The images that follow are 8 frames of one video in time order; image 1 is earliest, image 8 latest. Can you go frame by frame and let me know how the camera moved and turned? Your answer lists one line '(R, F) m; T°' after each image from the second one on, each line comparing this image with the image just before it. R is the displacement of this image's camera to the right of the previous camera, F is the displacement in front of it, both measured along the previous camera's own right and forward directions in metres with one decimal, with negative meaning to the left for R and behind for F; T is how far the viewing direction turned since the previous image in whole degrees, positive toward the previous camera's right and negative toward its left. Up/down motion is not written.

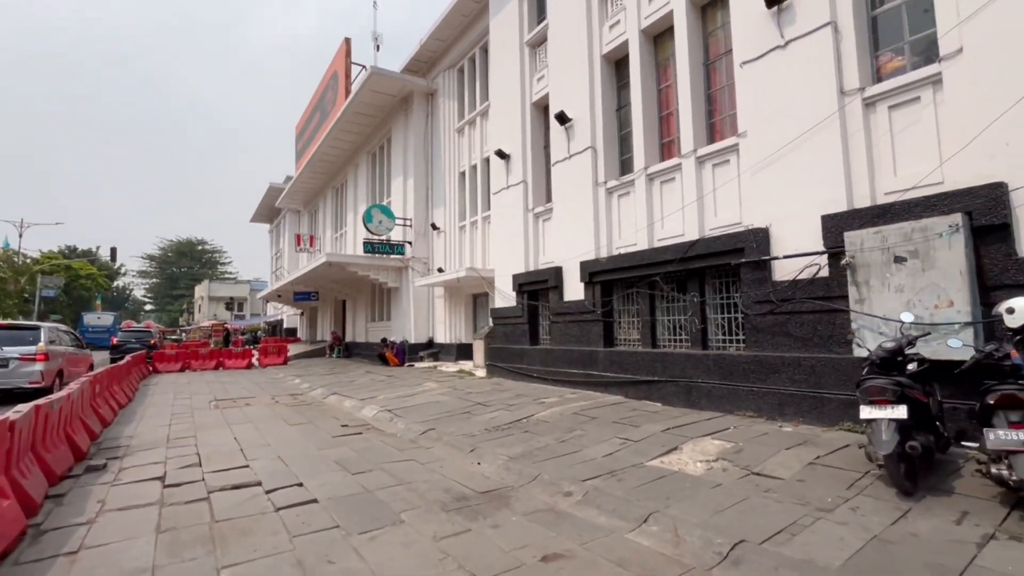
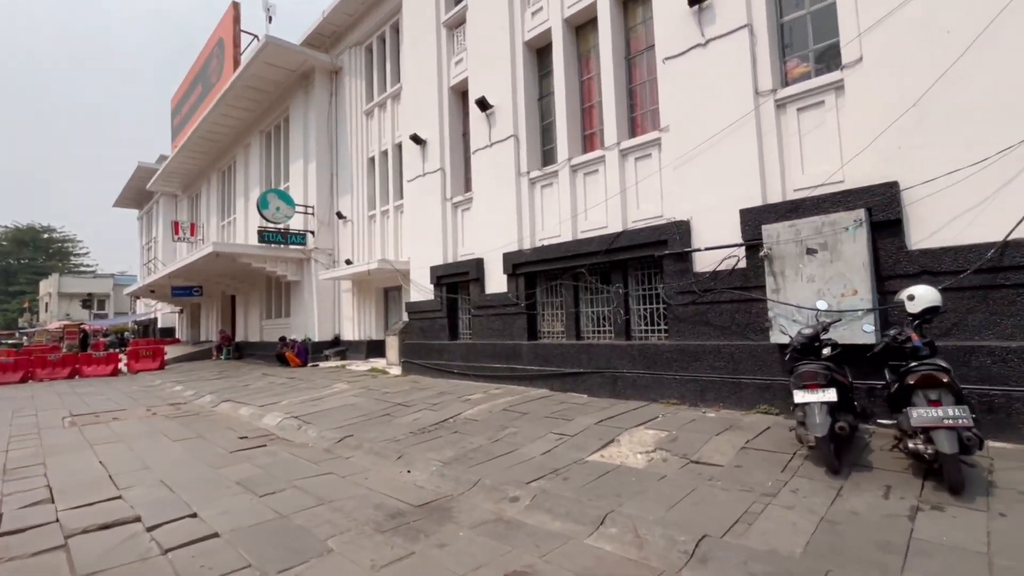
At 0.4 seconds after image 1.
(-0.3, +0.4) m; +11°
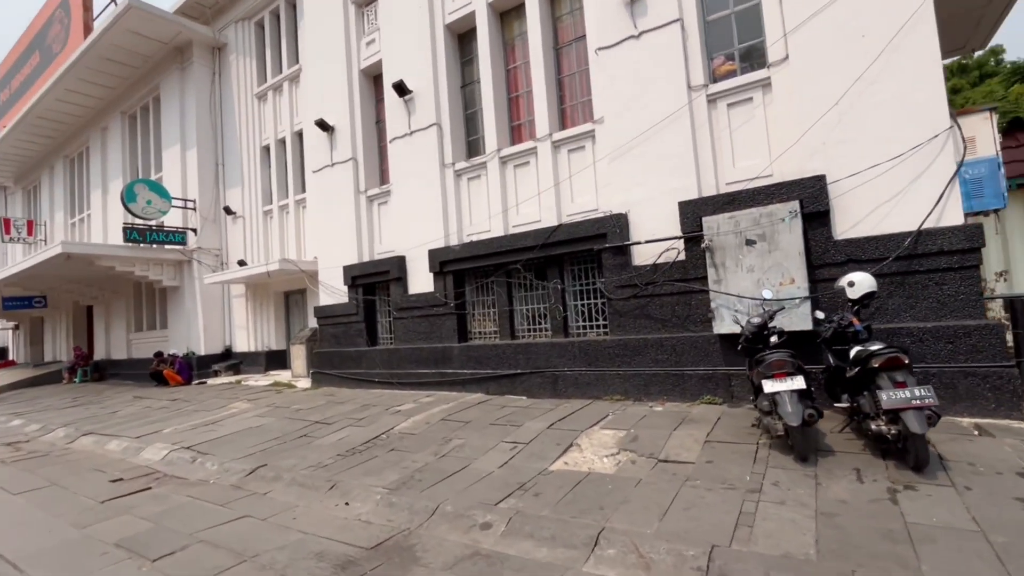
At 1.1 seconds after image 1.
(-0.4, +0.5) m; +11°
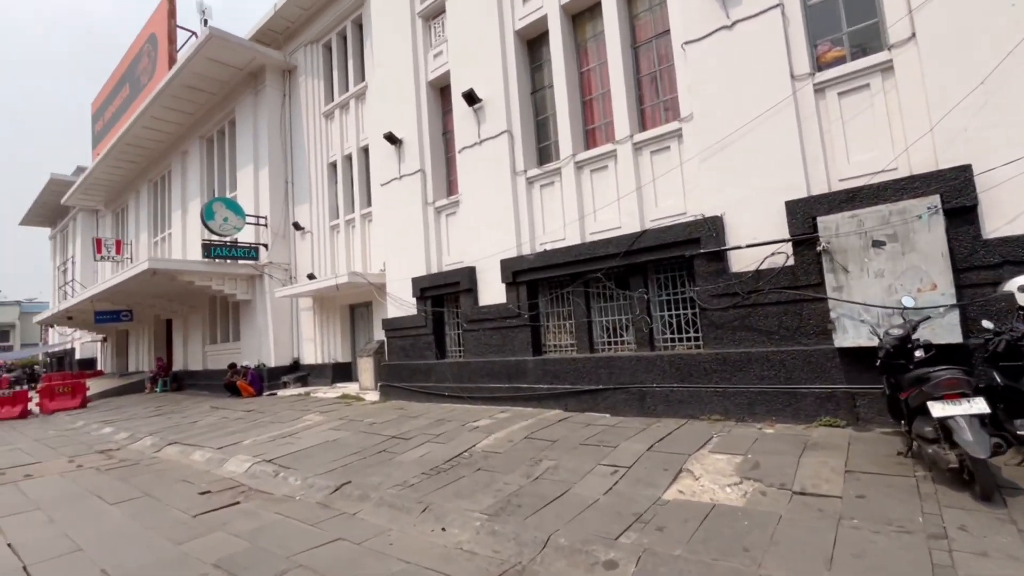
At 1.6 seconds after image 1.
(-0.5, +0.3) m; -5°
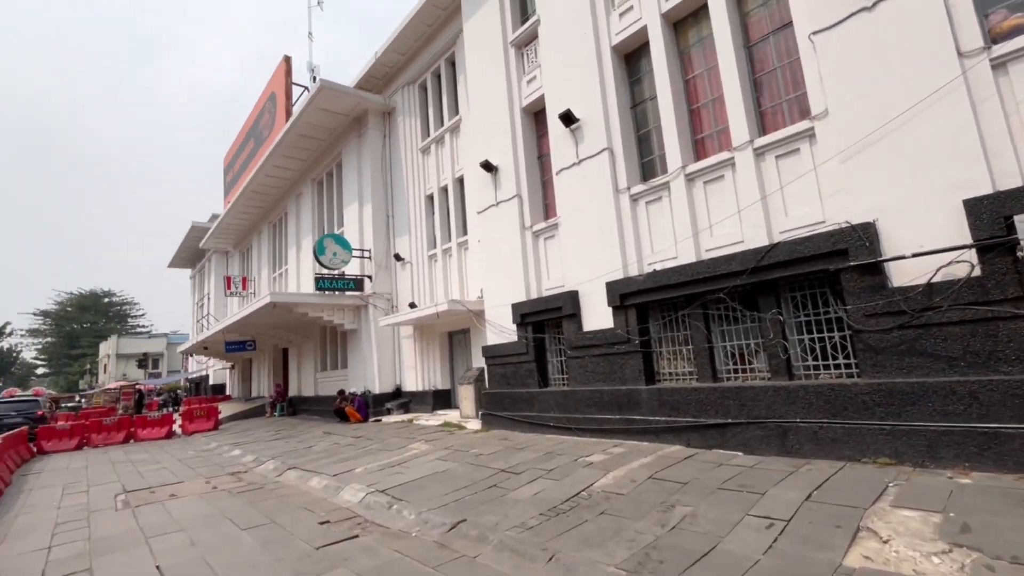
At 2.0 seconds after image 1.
(-0.3, +0.3) m; -10°
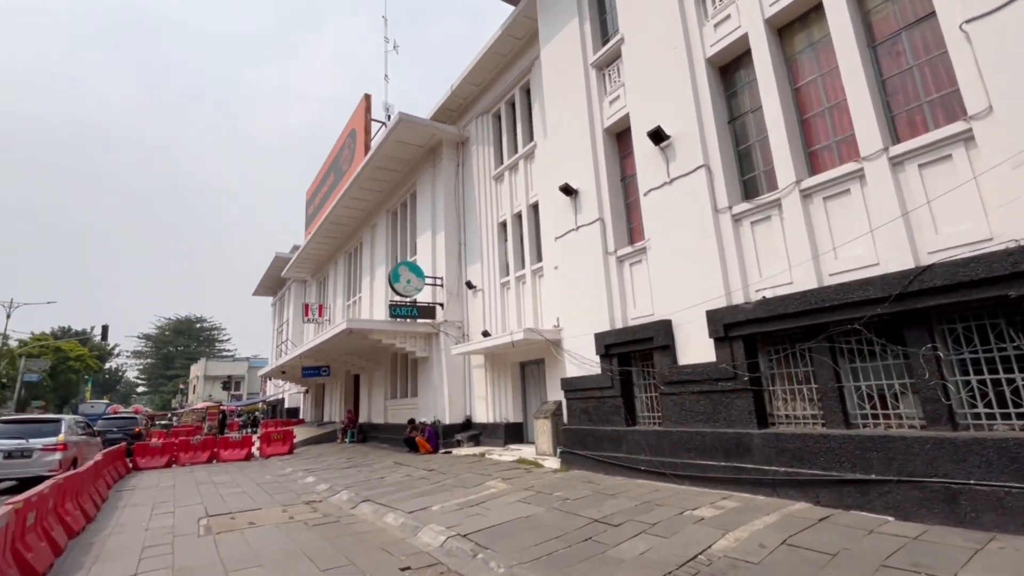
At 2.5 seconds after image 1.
(-0.4, +0.4) m; -7°
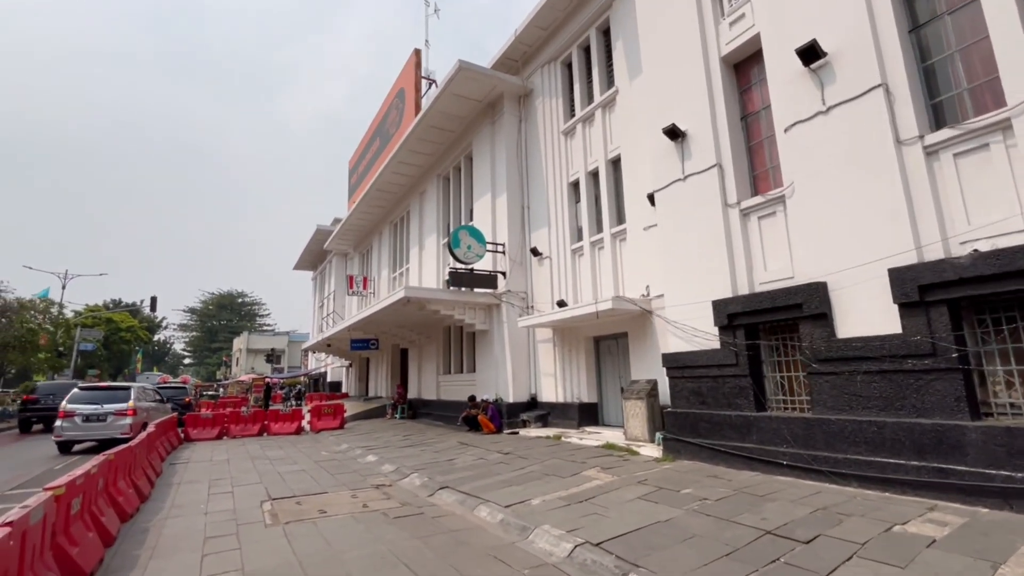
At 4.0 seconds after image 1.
(-1.1, +1.2) m; -3°
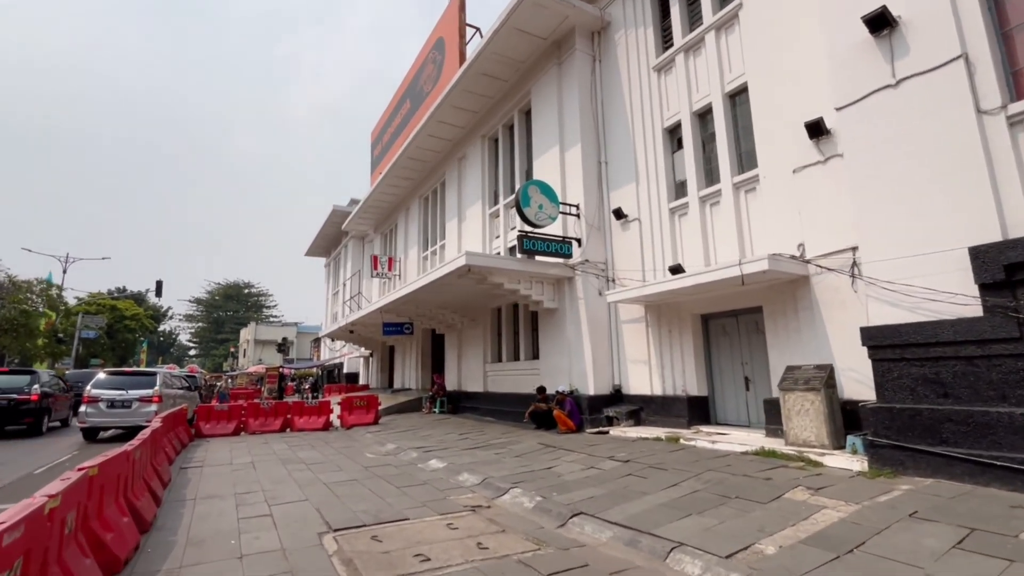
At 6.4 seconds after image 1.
(-1.7, +2.2) m; 0°
